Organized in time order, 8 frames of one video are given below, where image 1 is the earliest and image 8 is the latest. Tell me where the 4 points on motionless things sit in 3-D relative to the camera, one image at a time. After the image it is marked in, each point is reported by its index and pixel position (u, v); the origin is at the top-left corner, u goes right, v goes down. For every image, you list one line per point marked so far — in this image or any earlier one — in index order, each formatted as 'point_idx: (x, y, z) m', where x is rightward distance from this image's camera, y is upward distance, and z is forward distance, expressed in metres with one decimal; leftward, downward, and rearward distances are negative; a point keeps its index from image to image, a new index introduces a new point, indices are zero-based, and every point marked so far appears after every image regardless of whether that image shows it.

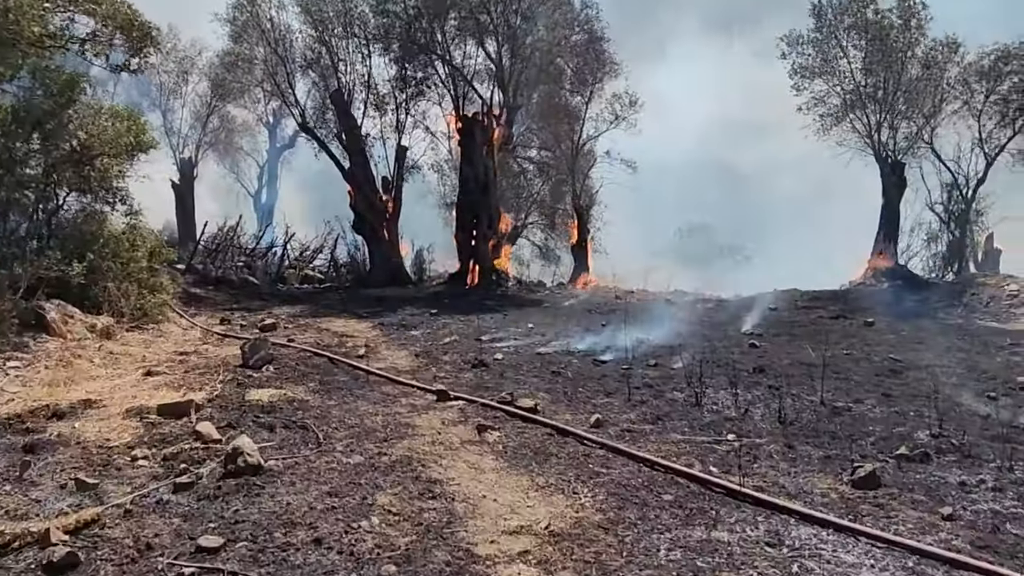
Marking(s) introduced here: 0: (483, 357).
0: (-0.4, -1.0, +10.1) m
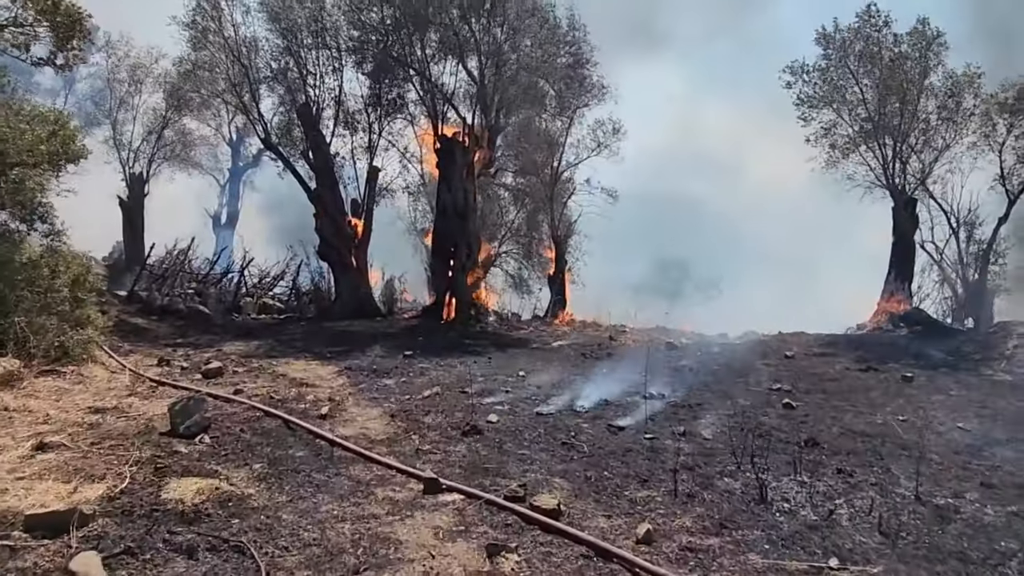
0: (-0.4, -1.5, +8.3) m
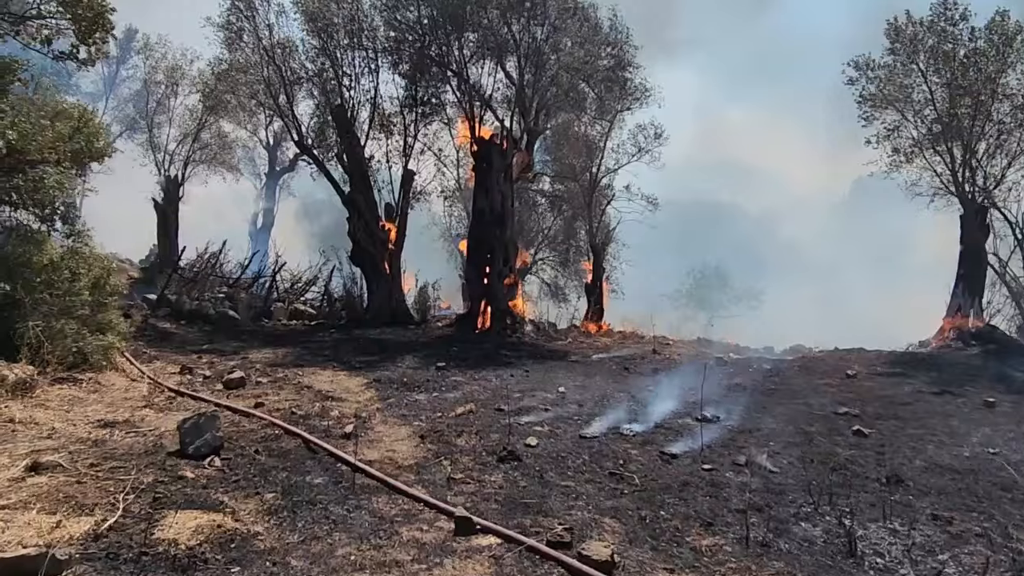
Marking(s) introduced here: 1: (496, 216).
0: (0.0, -1.6, +7.5) m
1: (-0.4, +1.9, +18.9) m
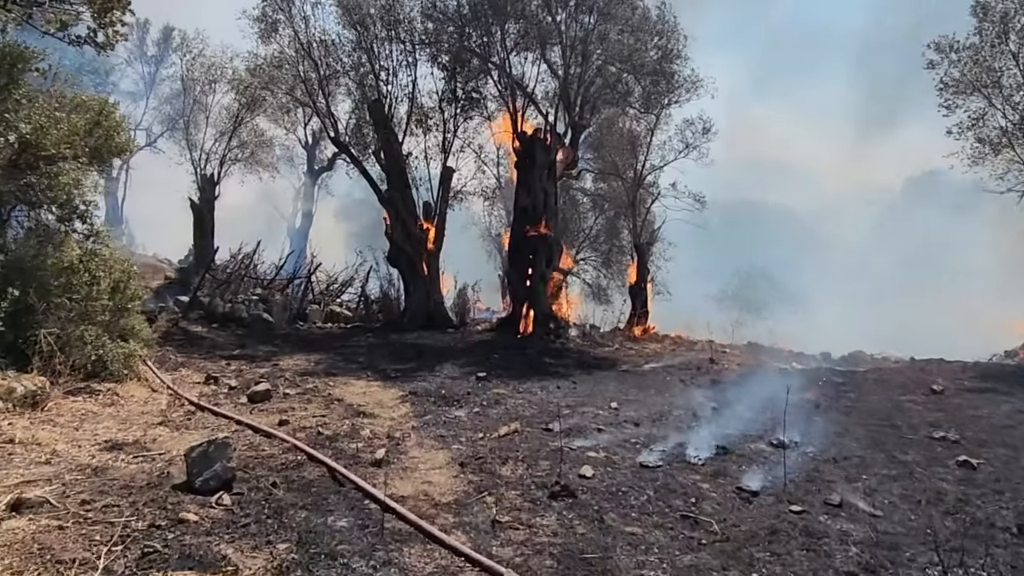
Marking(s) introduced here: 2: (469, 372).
0: (+0.5, -1.7, +6.5) m
1: (+0.7, +1.8, +17.9) m
2: (-0.7, -1.4, +12.5) m
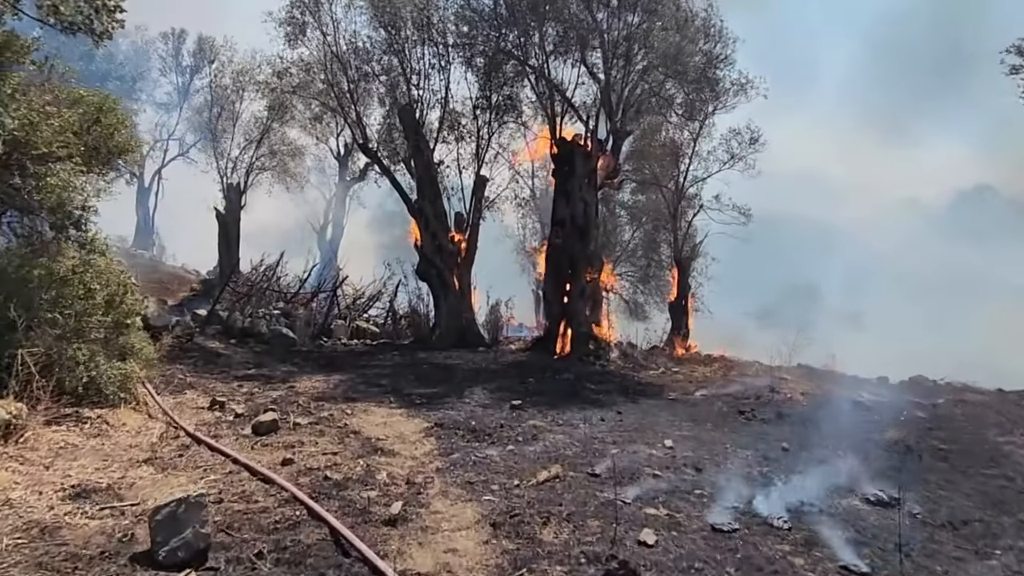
0: (+0.8, -1.9, +5.3) m
1: (+1.5, +1.4, +16.7) m
2: (-0.1, -1.7, +11.2) m
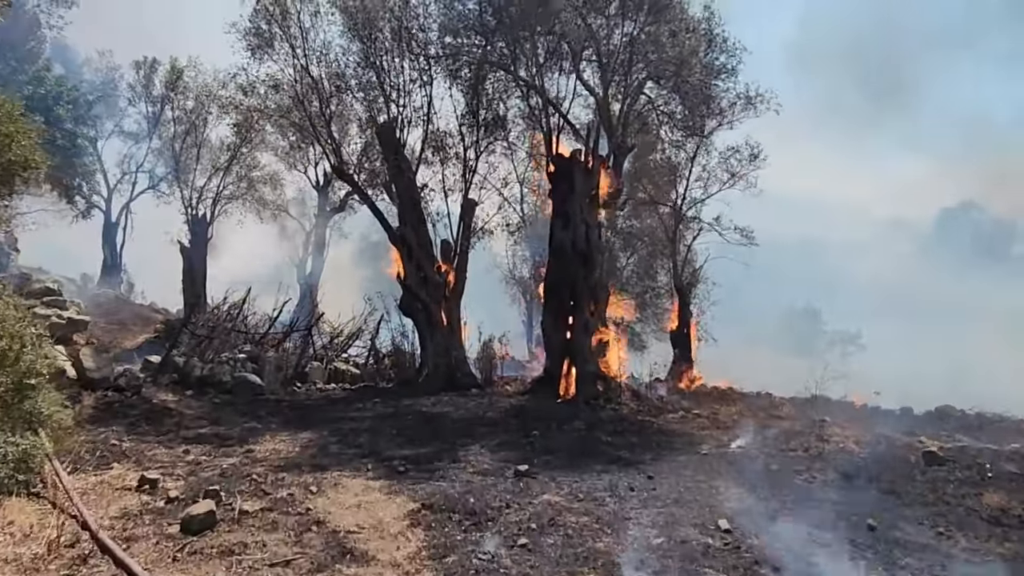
0: (+1.0, -2.1, +3.3) m
1: (+1.4, +0.7, +14.9) m
2: (-0.1, -2.2, +9.3) m
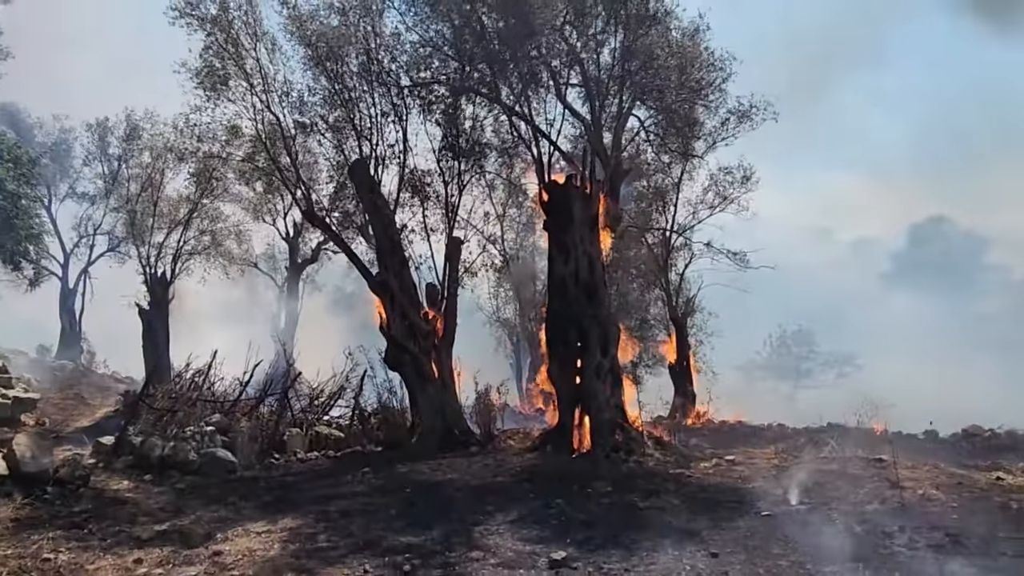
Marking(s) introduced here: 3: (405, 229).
0: (+1.4, -2.2, +1.7) m
1: (+1.3, 0.0, +13.4) m
2: (+0.2, -2.7, +7.6) m
3: (-2.6, +1.4, +17.4) m
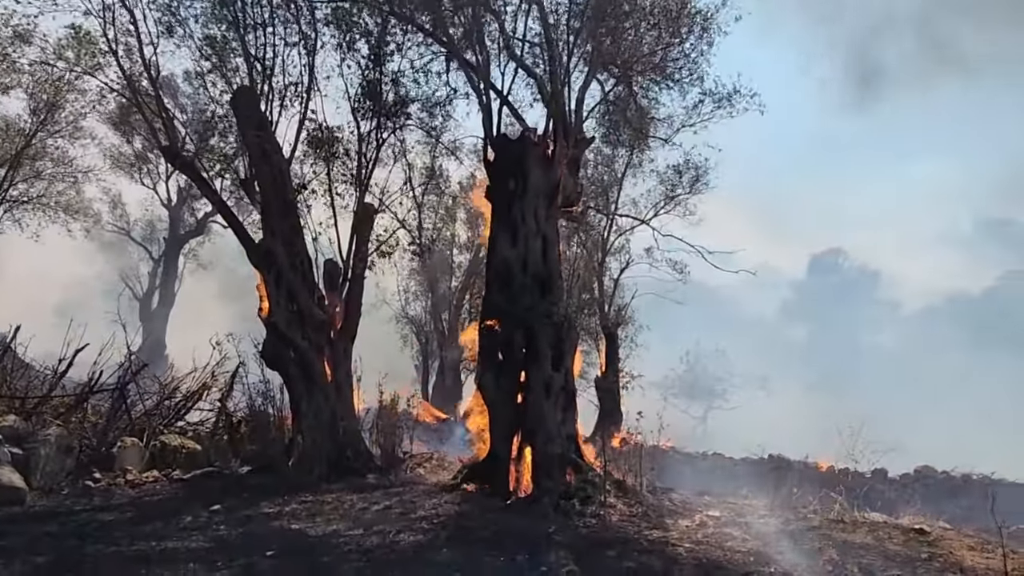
0: (+1.8, -2.0, -1.5) m
1: (+0.3, +0.2, +10.1) m
2: (-0.2, -2.4, +4.2) m
3: (-3.9, +1.8, +13.6) m
